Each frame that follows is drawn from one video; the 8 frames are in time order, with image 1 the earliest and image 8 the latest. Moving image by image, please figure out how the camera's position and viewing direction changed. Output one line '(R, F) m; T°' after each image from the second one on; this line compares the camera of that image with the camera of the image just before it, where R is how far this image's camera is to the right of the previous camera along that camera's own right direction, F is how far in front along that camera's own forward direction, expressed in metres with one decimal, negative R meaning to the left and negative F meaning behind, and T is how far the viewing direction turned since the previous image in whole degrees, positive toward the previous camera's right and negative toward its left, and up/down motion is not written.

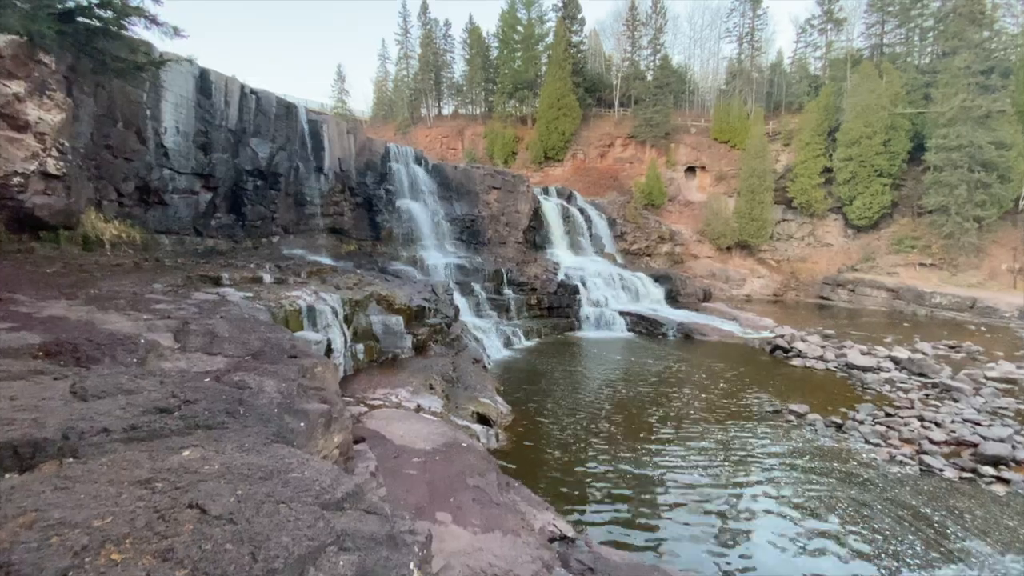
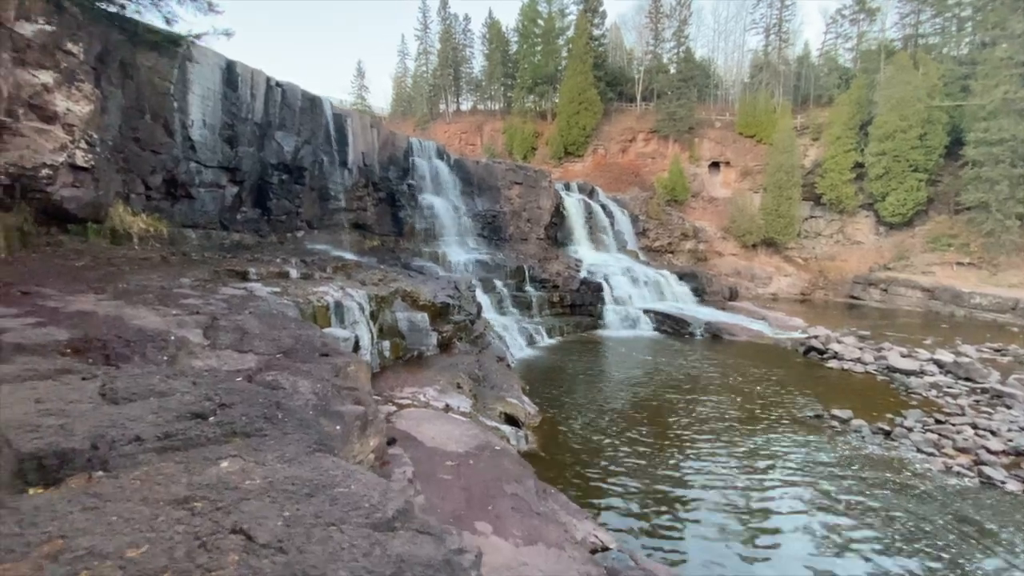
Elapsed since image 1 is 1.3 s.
(-0.3, +0.3) m; -2°
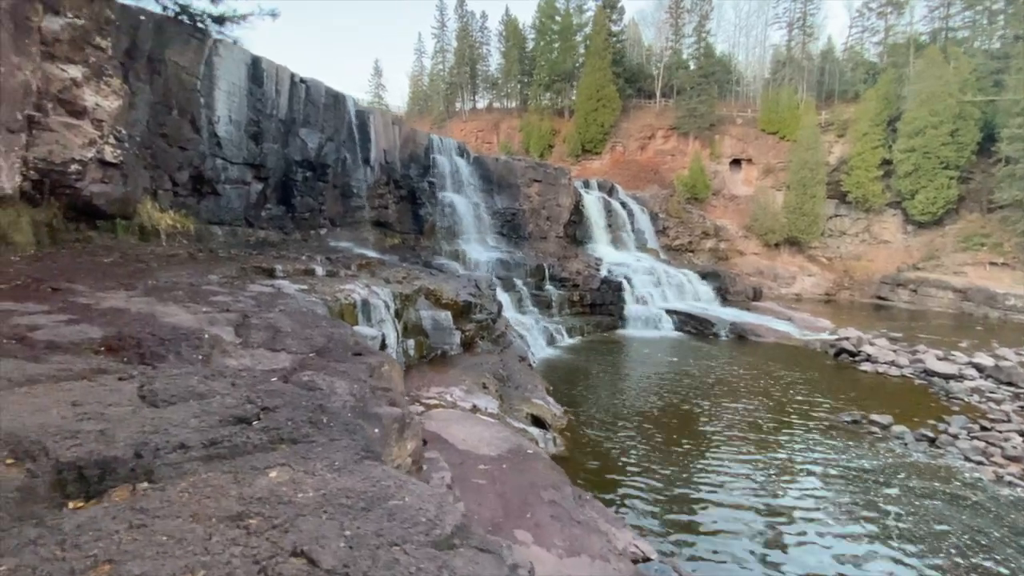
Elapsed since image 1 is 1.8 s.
(-0.3, +0.2) m; -2°
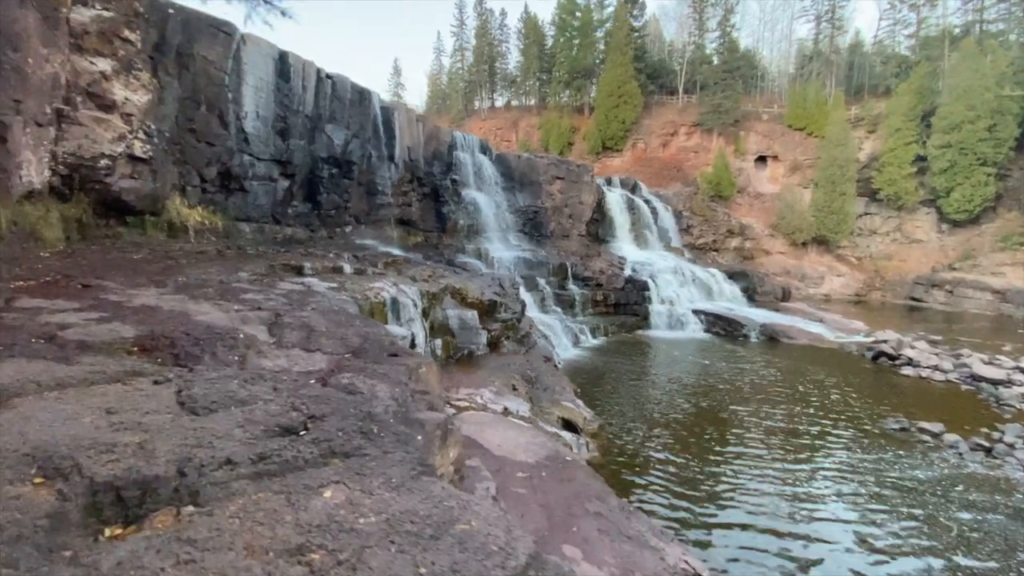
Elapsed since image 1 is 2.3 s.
(-0.3, +0.3) m; -2°
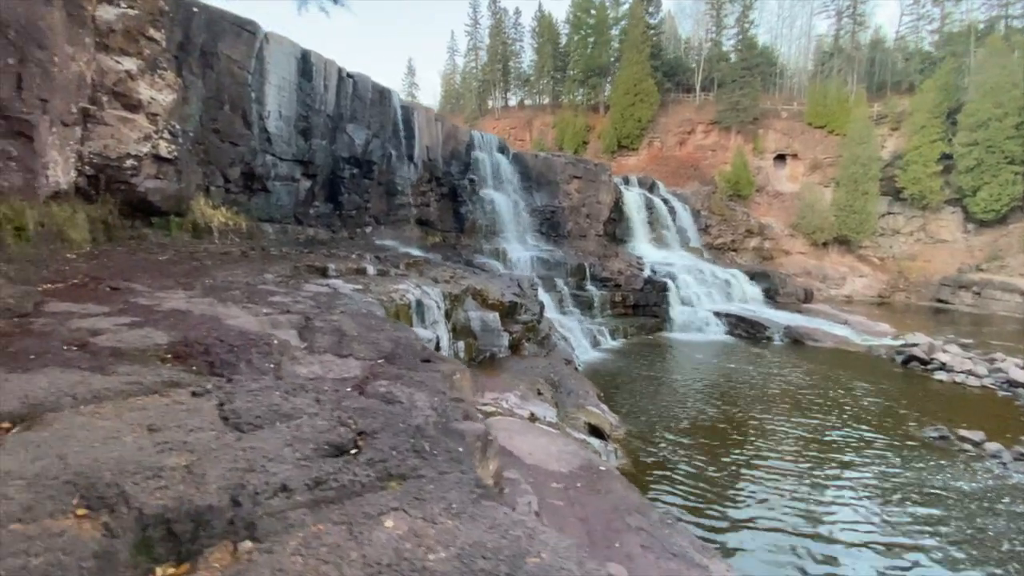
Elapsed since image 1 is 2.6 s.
(-0.3, +0.2) m; -1°
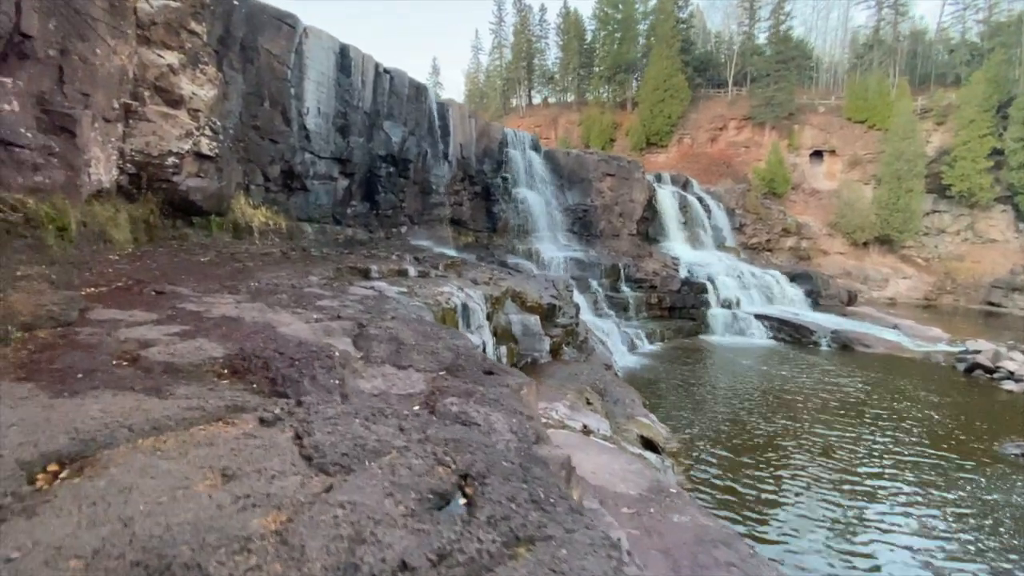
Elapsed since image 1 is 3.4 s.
(-0.5, +0.4) m; -2°
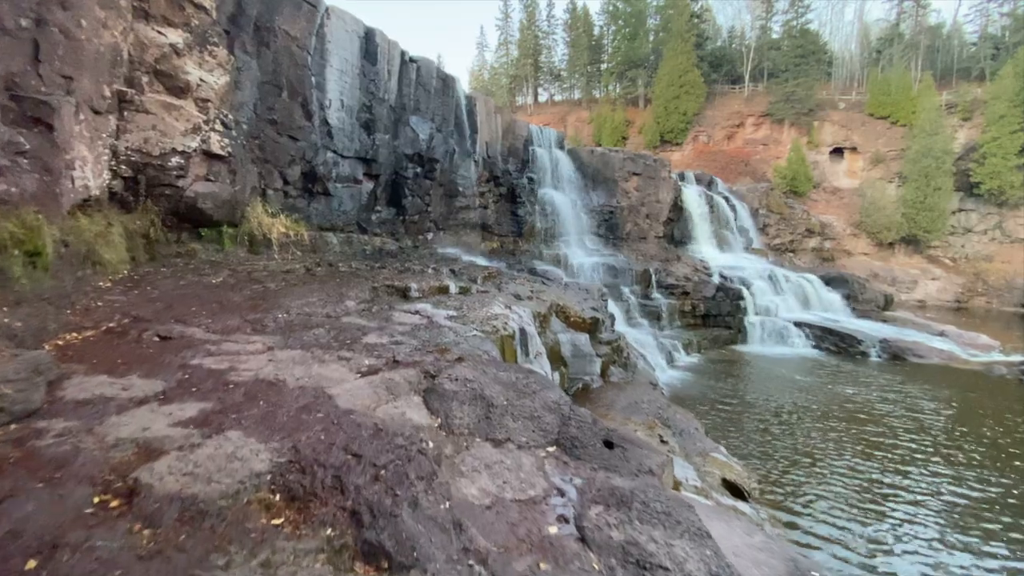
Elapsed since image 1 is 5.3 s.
(-0.9, +1.2) m; 0°
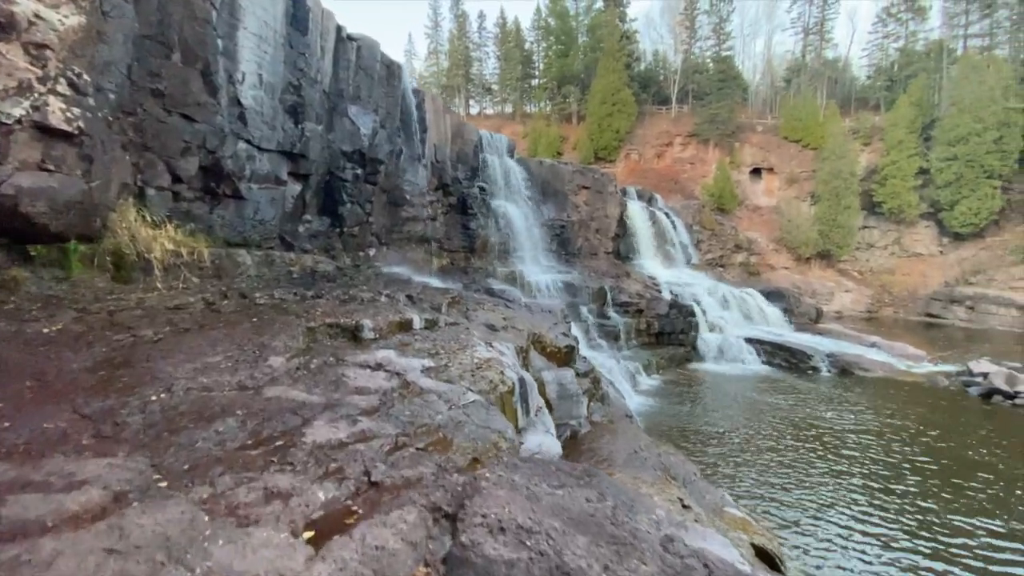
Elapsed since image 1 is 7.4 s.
(-0.7, +1.6) m; +9°
